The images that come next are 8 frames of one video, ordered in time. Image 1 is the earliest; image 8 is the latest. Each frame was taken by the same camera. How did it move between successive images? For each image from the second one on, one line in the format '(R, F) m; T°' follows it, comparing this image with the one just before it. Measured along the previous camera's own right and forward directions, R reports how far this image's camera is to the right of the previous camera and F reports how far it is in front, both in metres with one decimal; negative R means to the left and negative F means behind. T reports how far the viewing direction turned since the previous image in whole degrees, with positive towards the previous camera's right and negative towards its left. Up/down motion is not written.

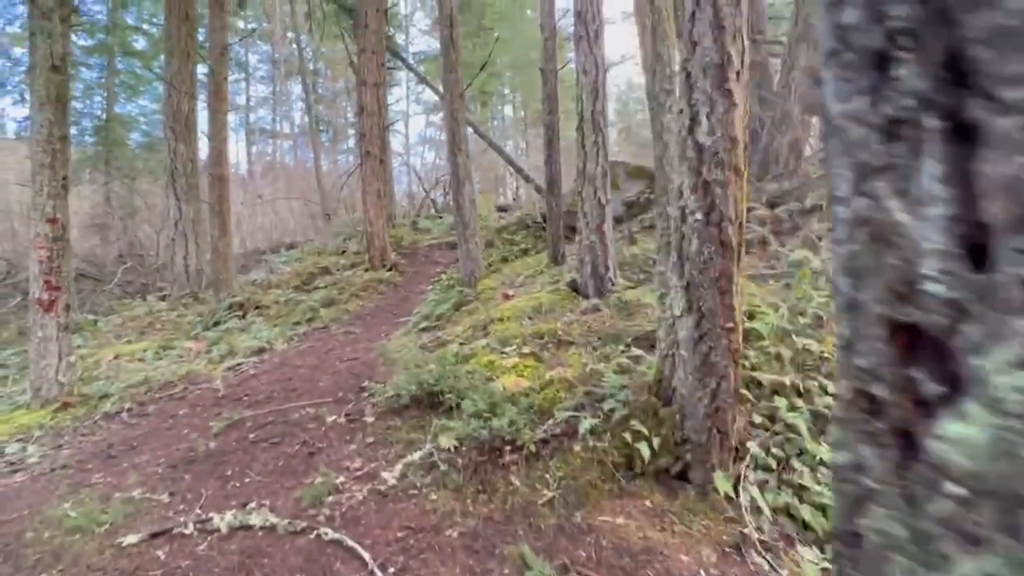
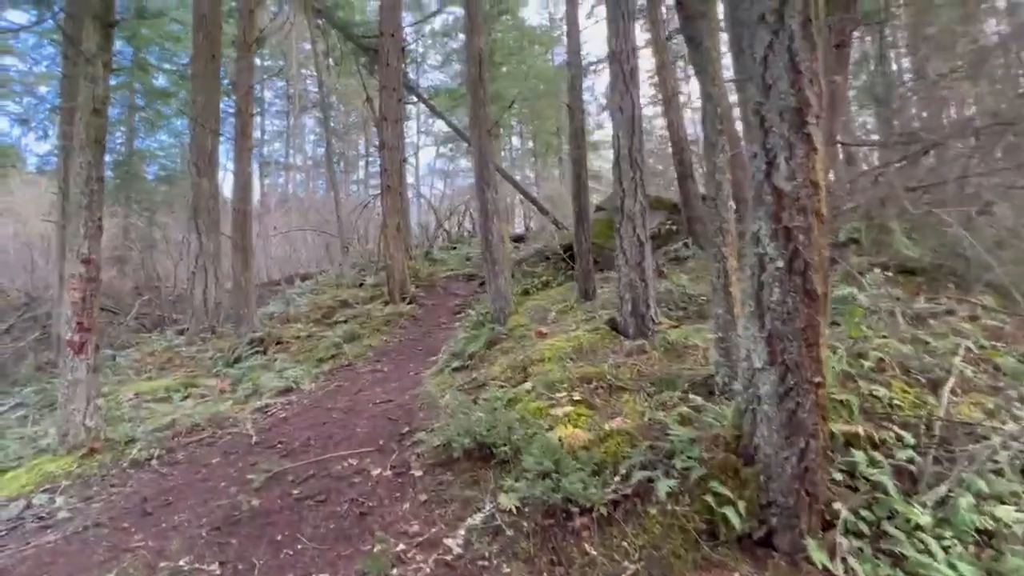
(-0.3, +0.1) m; -1°
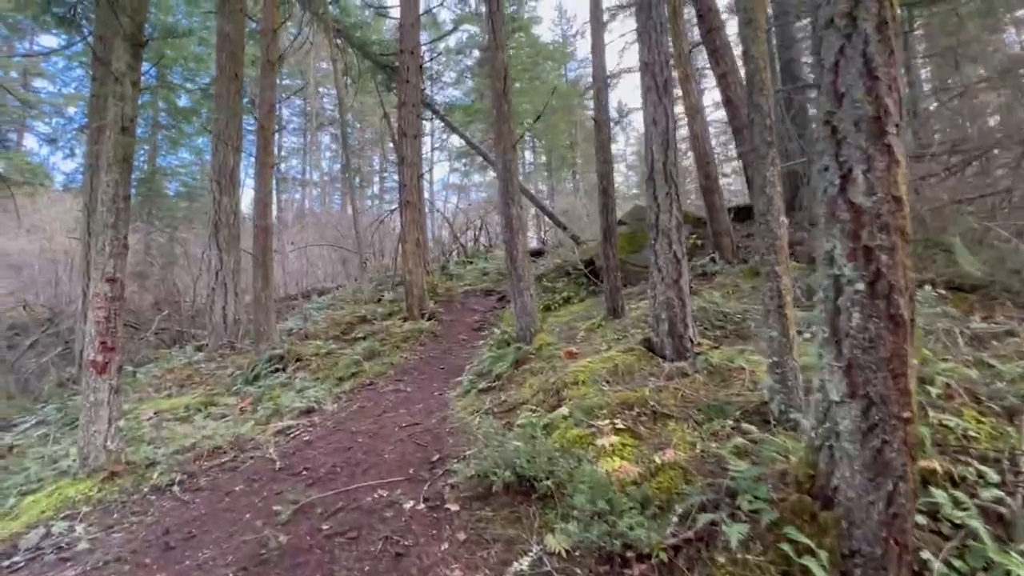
(-0.2, +0.2) m; -1°
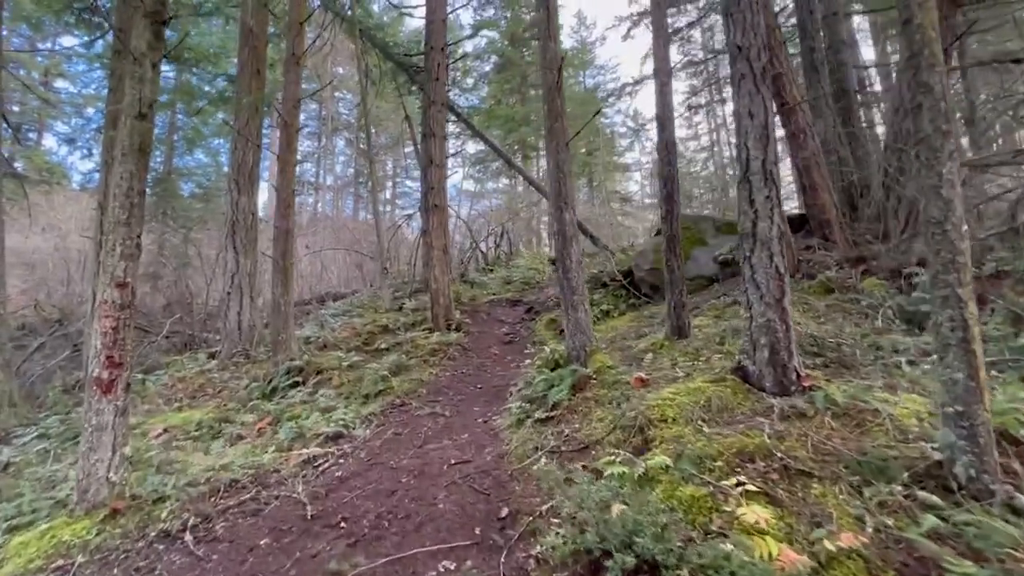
(-0.5, +0.6) m; -1°
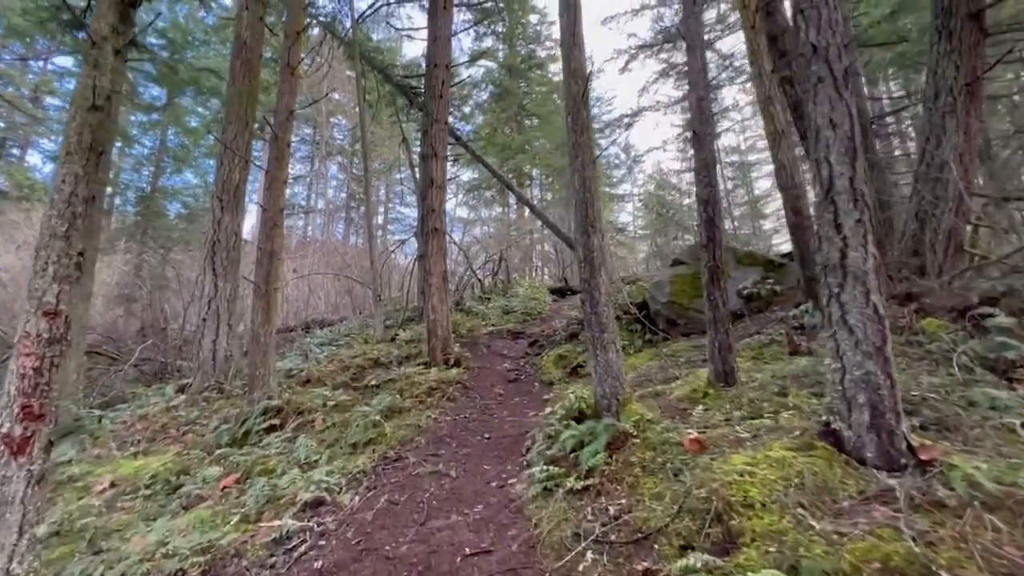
(-0.3, +0.8) m; +1°
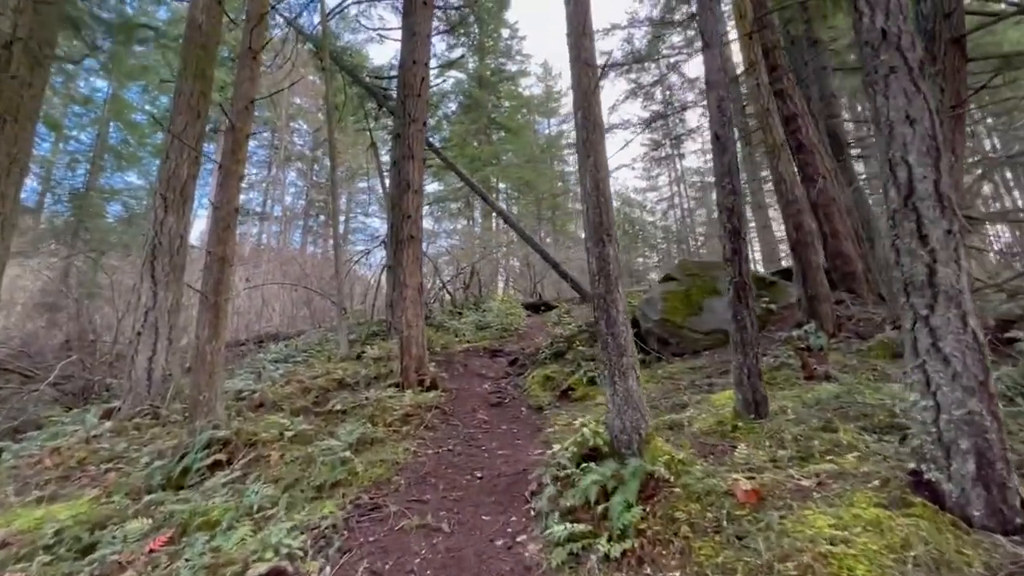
(-0.4, +0.7) m; +5°
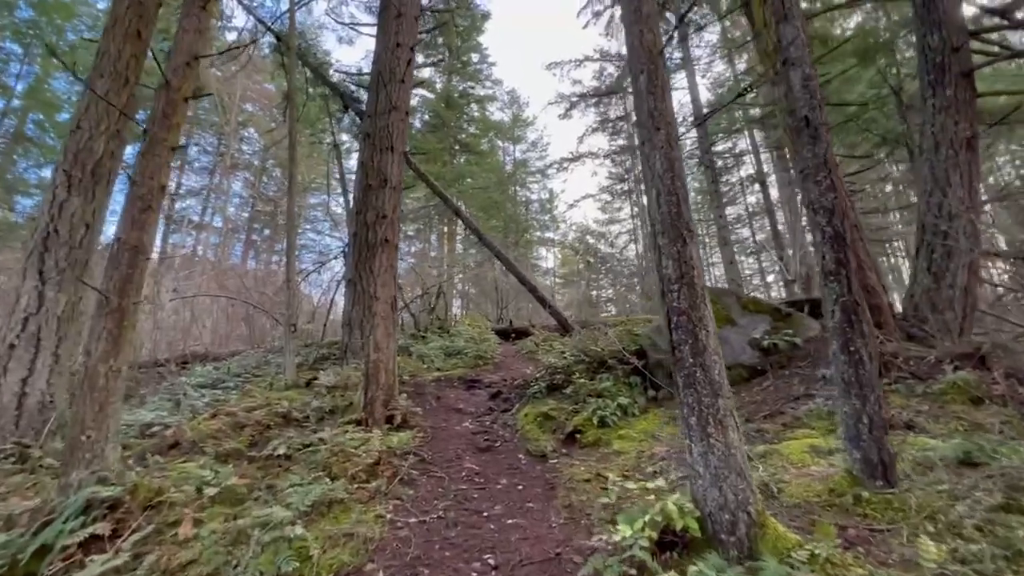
(-0.6, +1.3) m; +6°
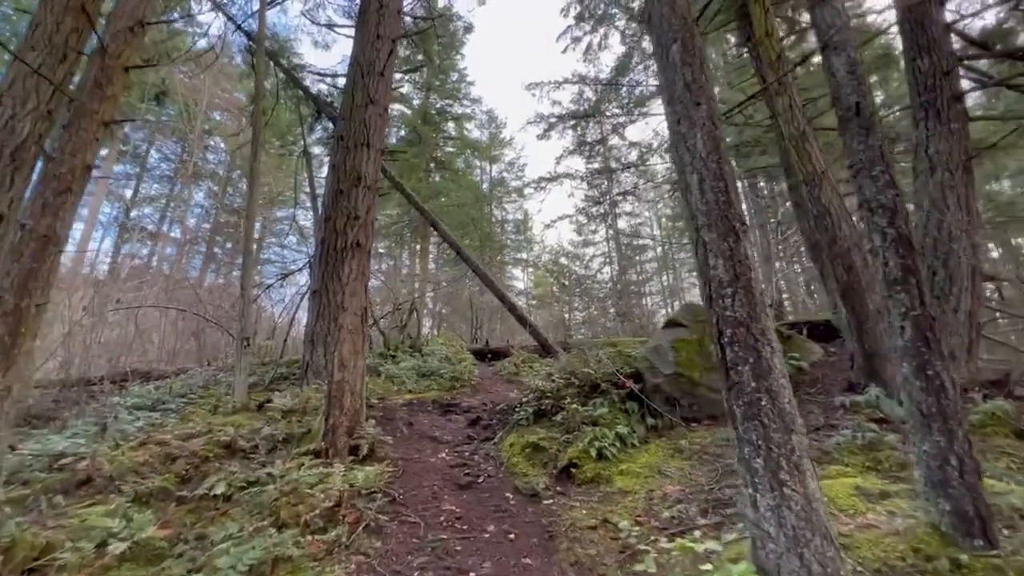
(-0.2, +0.7) m; +4°
